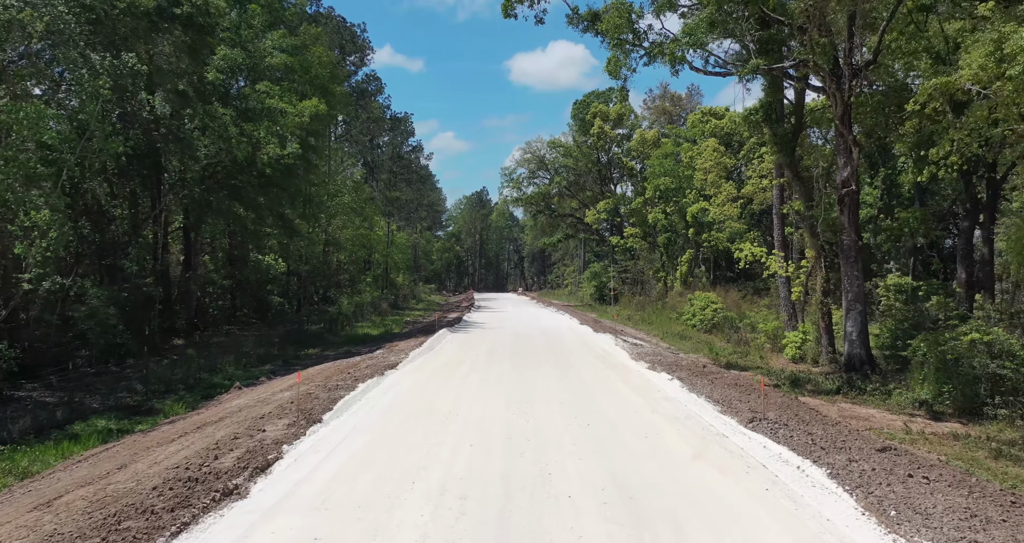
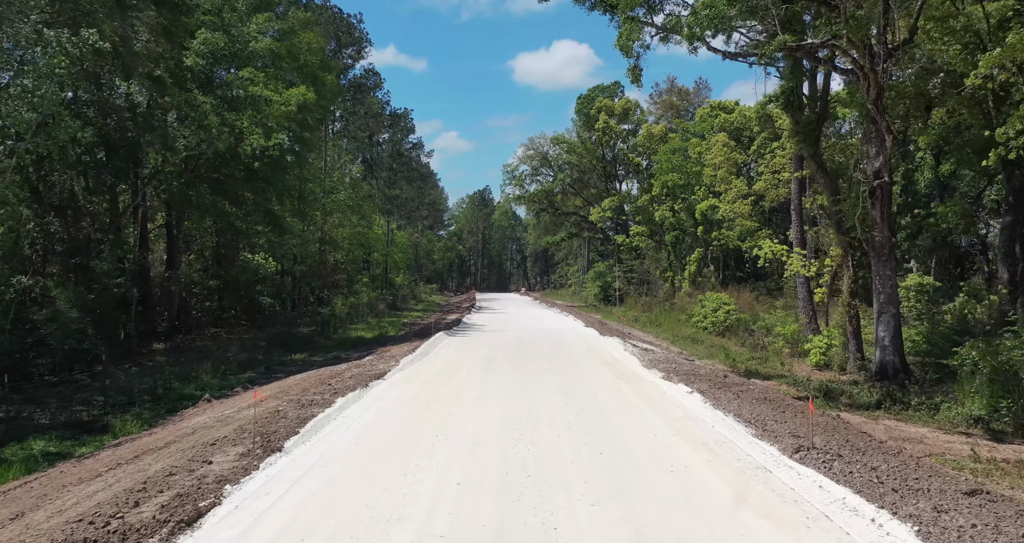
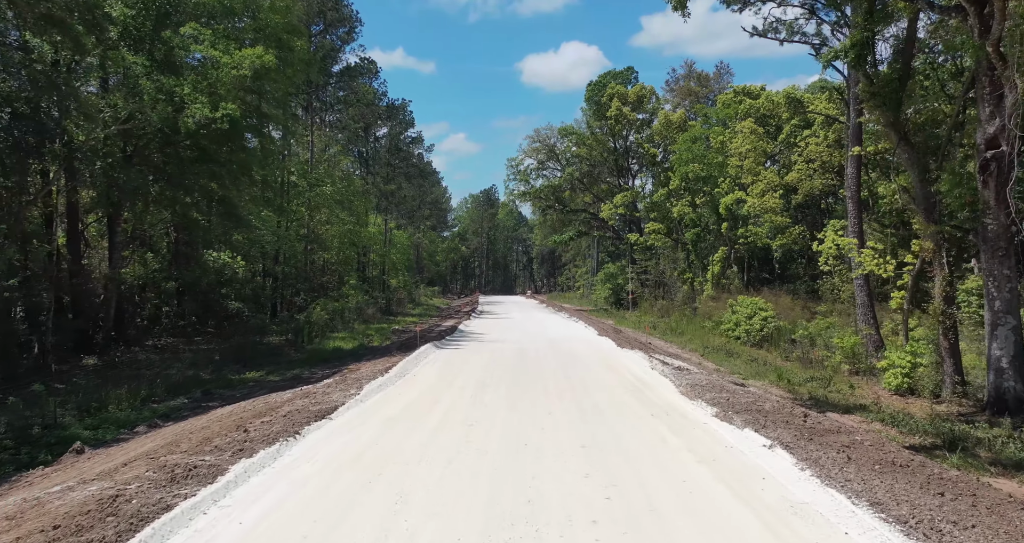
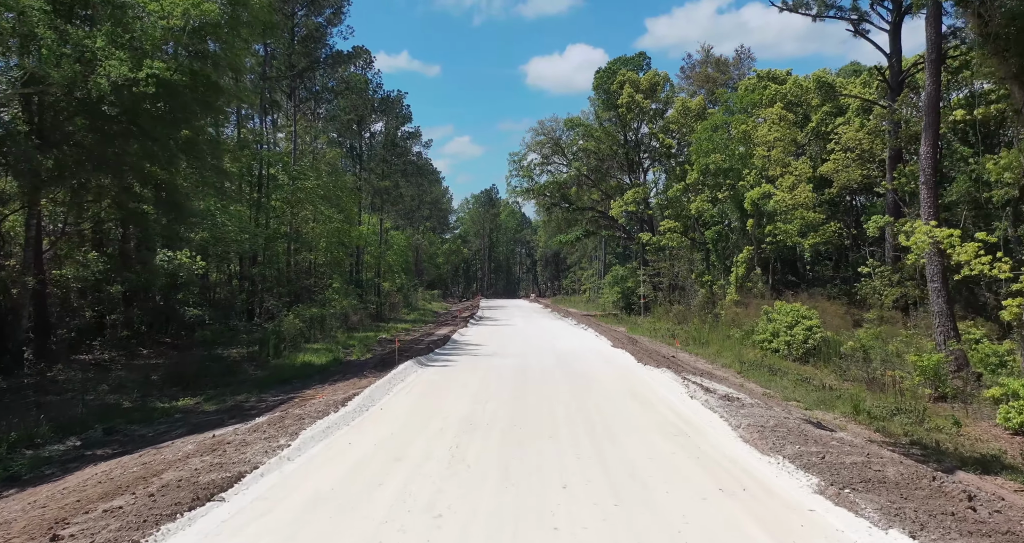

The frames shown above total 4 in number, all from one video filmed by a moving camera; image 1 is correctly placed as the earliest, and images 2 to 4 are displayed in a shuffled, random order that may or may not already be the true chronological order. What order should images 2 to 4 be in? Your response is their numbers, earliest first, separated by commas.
2, 3, 4
